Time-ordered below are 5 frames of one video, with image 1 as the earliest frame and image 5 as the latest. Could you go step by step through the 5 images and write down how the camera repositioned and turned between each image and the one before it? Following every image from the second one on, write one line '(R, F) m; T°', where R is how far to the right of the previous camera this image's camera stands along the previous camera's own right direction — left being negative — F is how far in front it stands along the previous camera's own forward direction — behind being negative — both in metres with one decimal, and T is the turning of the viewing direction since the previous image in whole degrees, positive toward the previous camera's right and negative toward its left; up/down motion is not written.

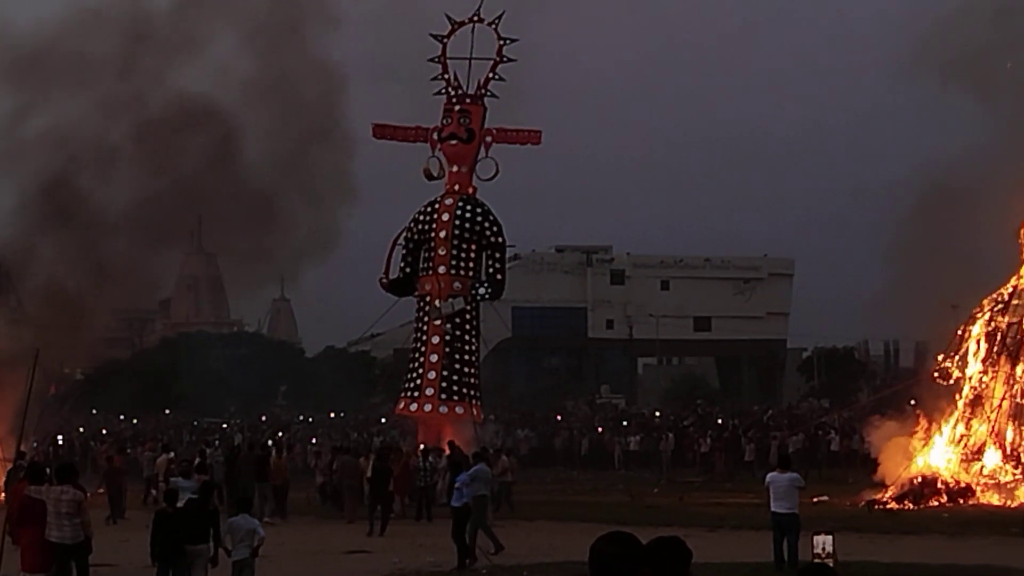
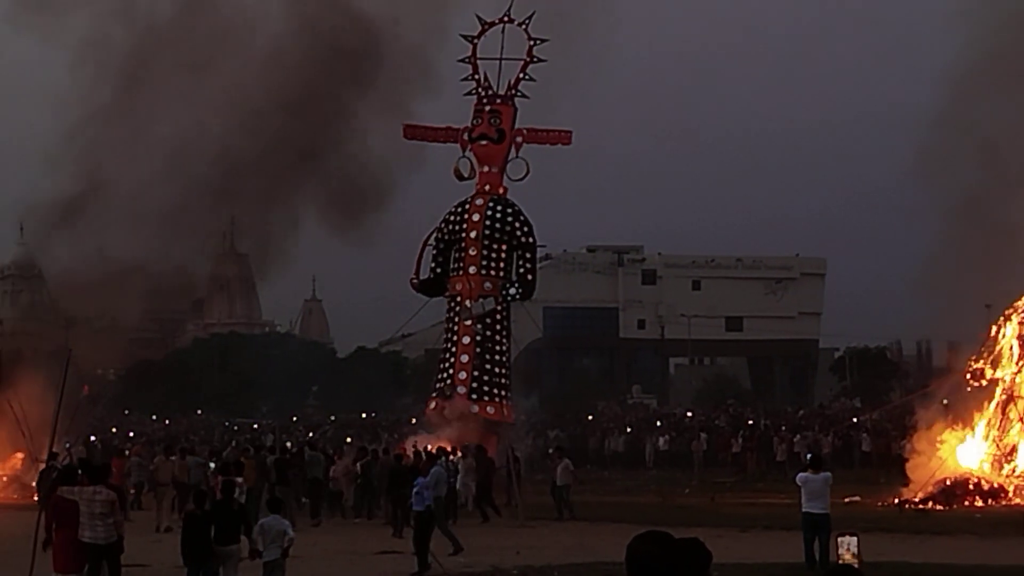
(0.0, 0.0) m; -1°
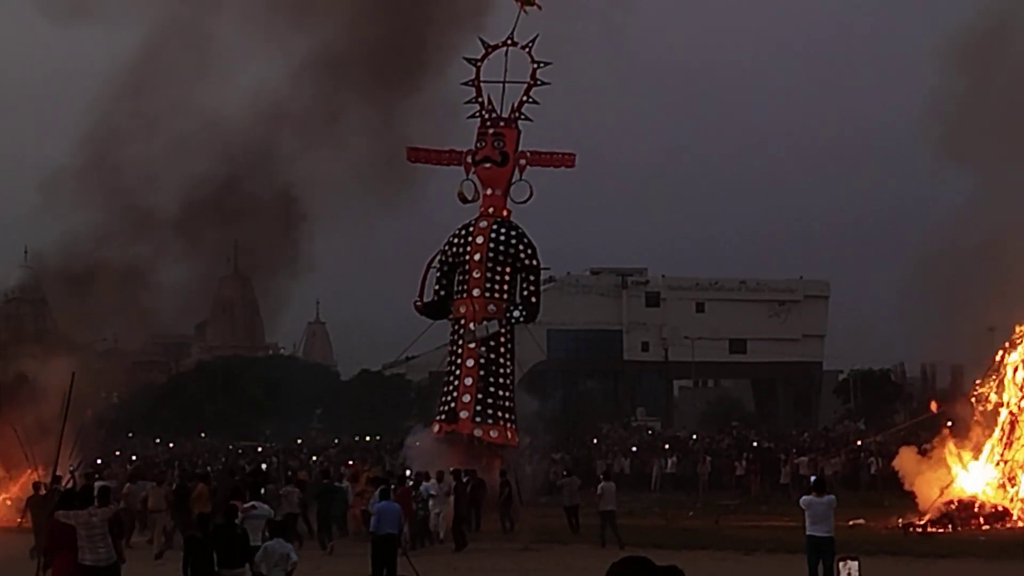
(0.0, 0.0) m; 0°
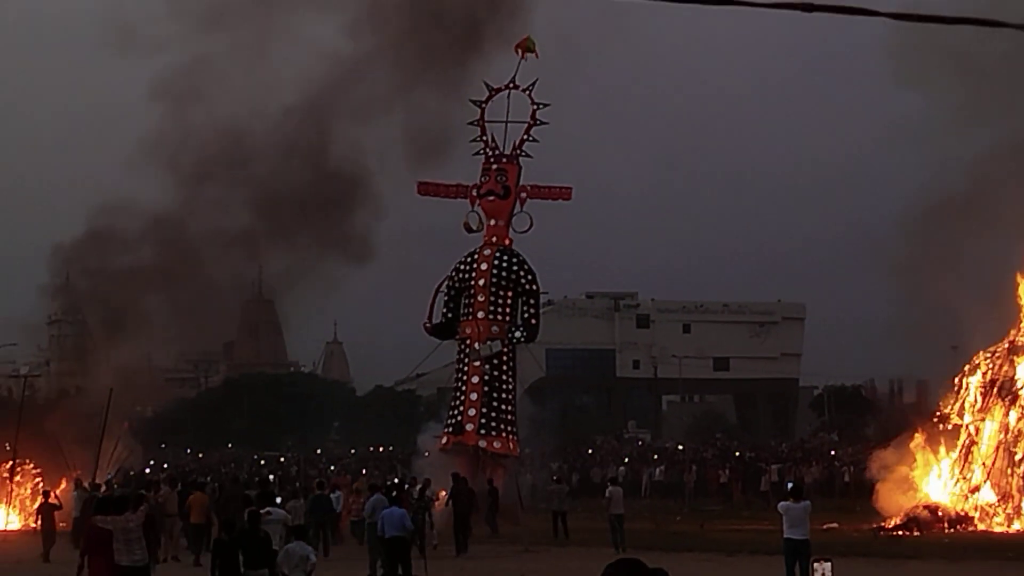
(+0.2, -3.3) m; 0°
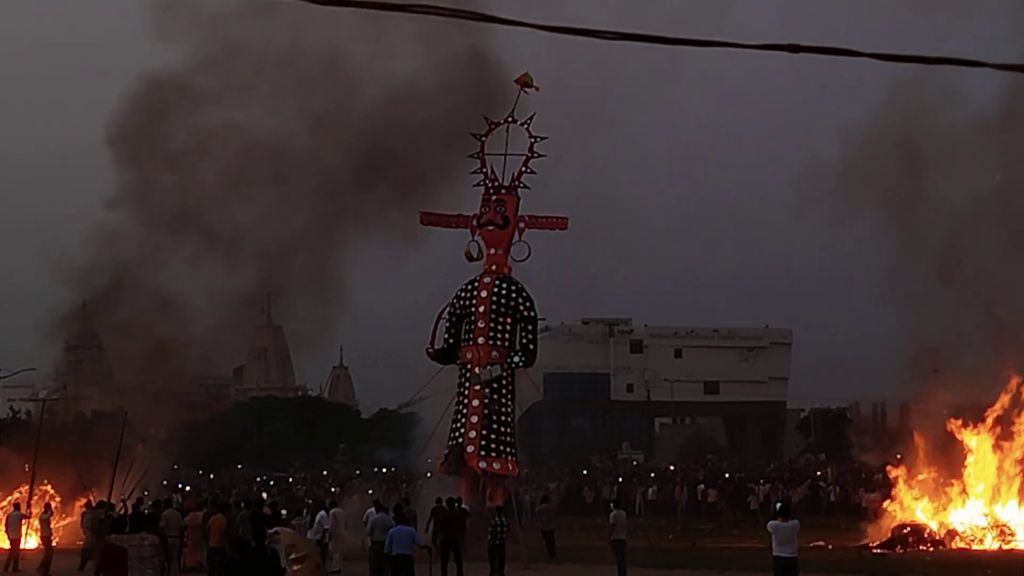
(+0.1, -1.7) m; 0°
